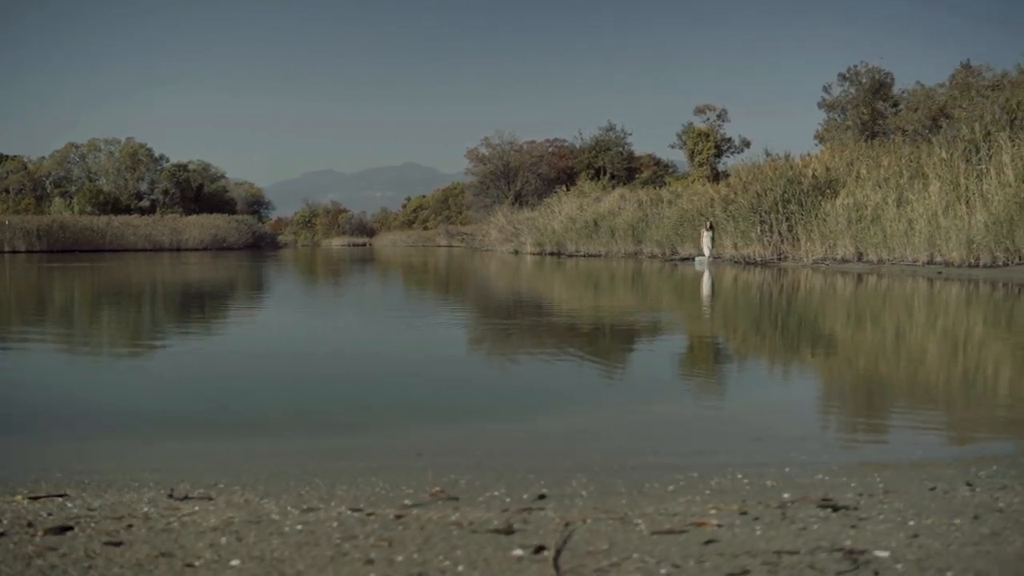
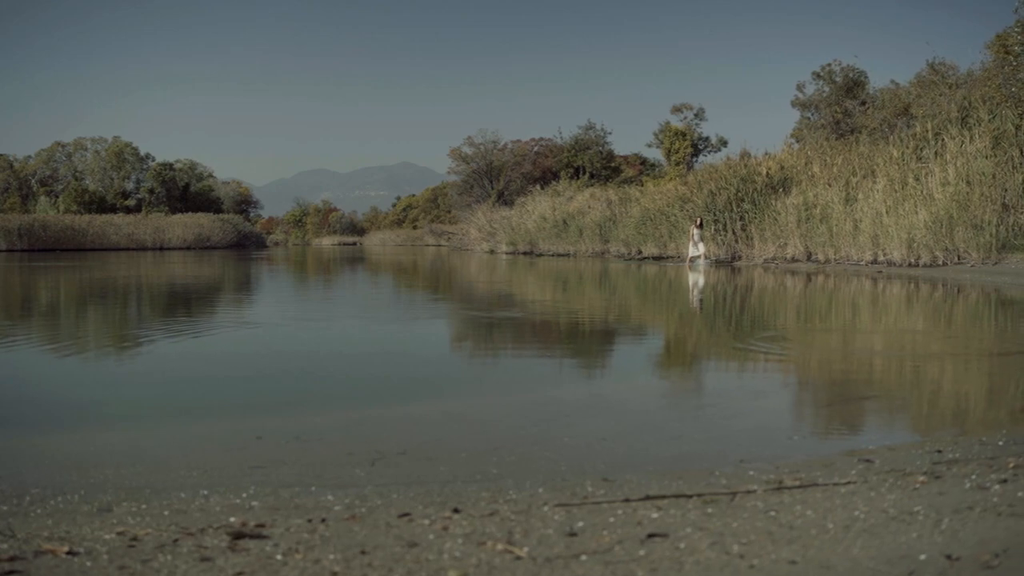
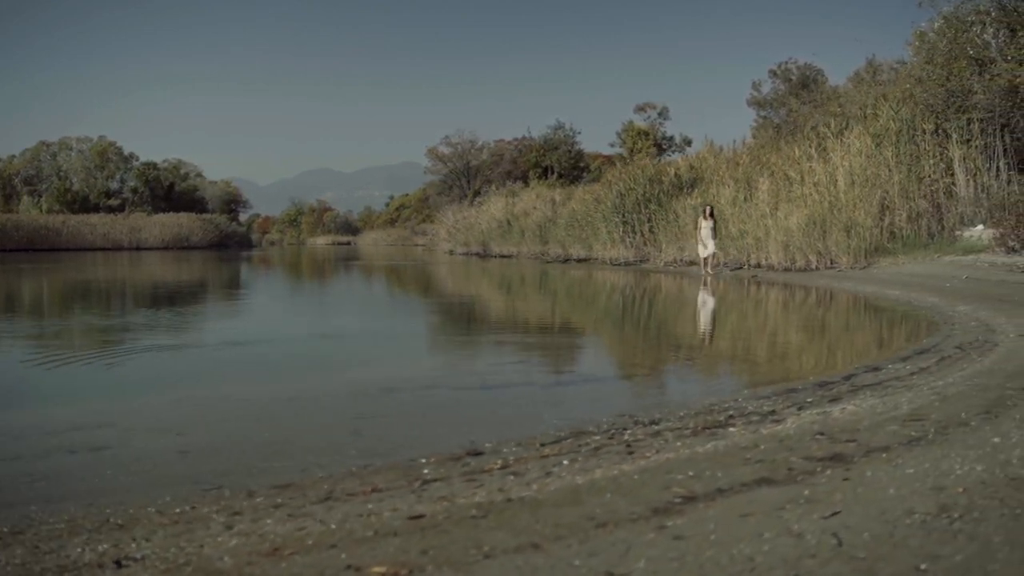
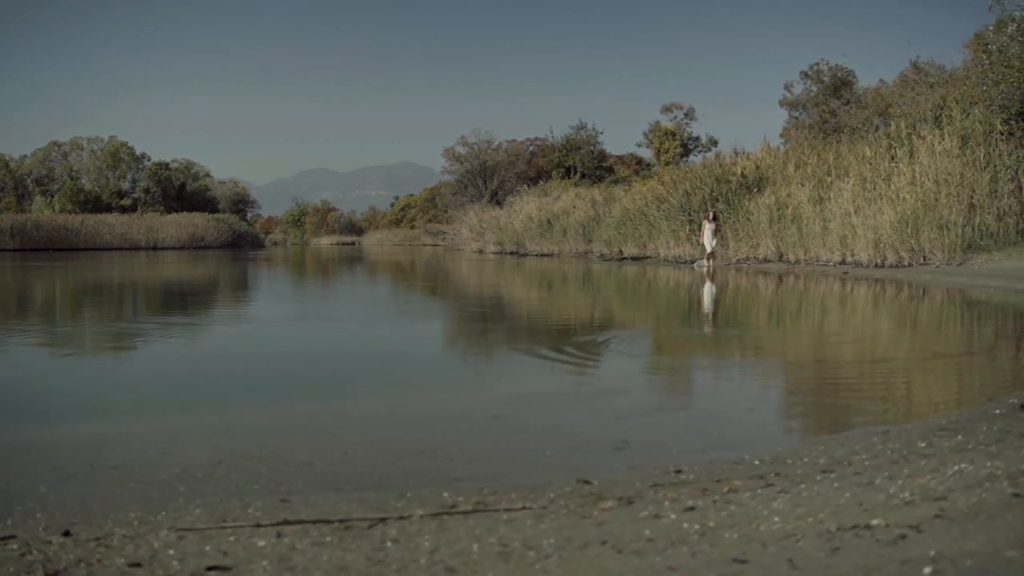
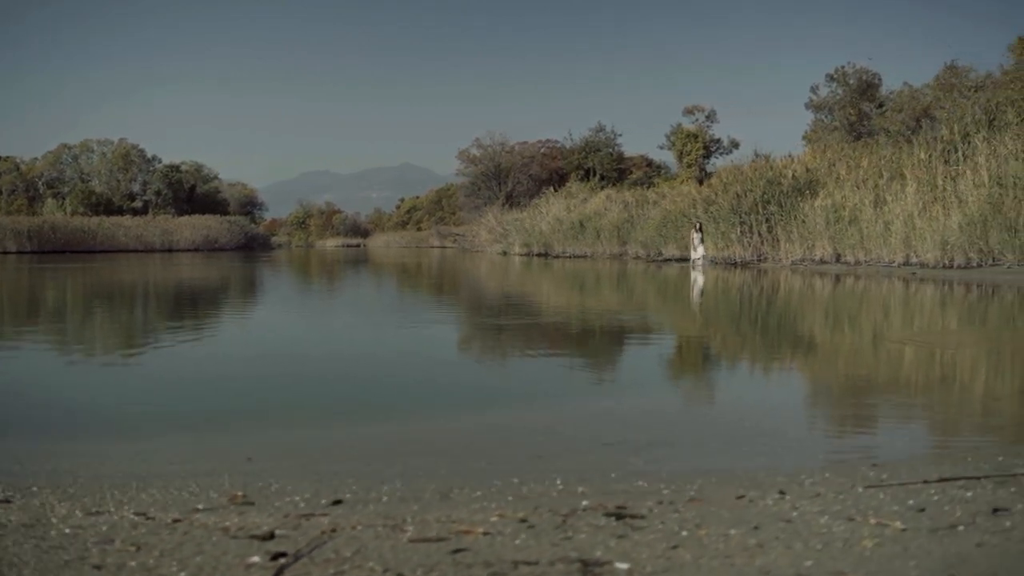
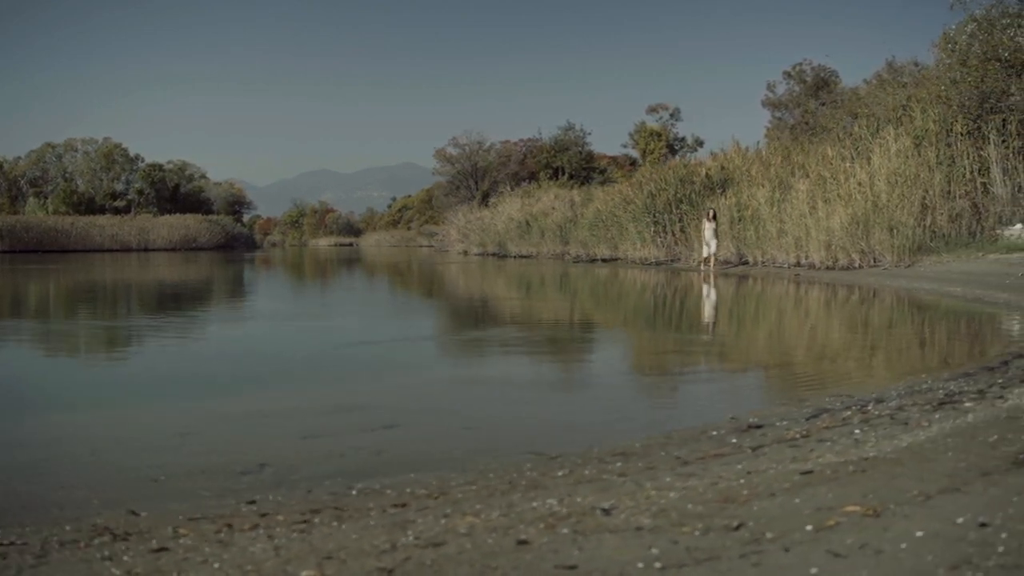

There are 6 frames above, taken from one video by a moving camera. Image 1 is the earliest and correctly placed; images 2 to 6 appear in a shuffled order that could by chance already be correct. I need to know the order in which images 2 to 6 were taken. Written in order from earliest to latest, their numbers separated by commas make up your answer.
5, 2, 4, 6, 3
